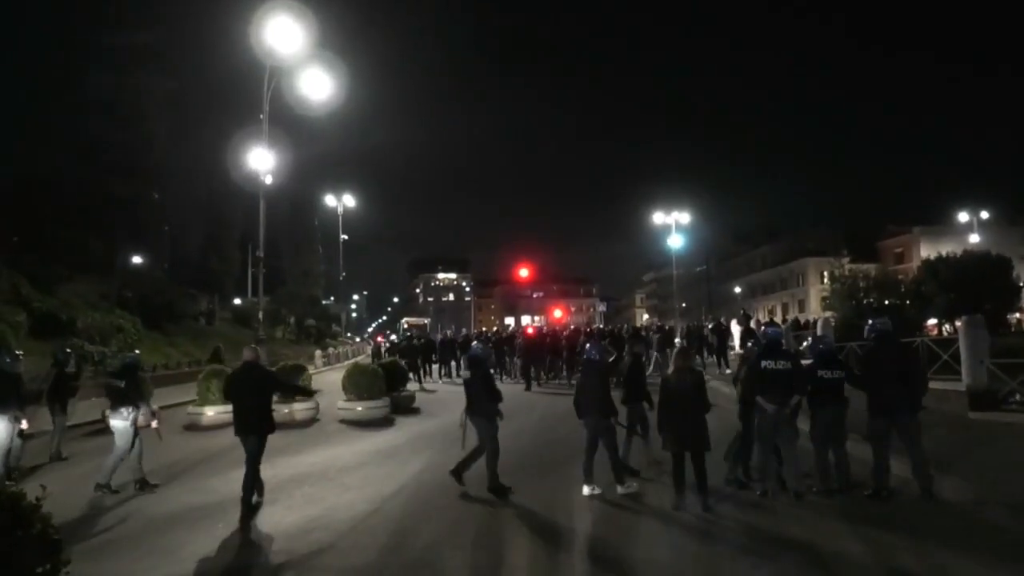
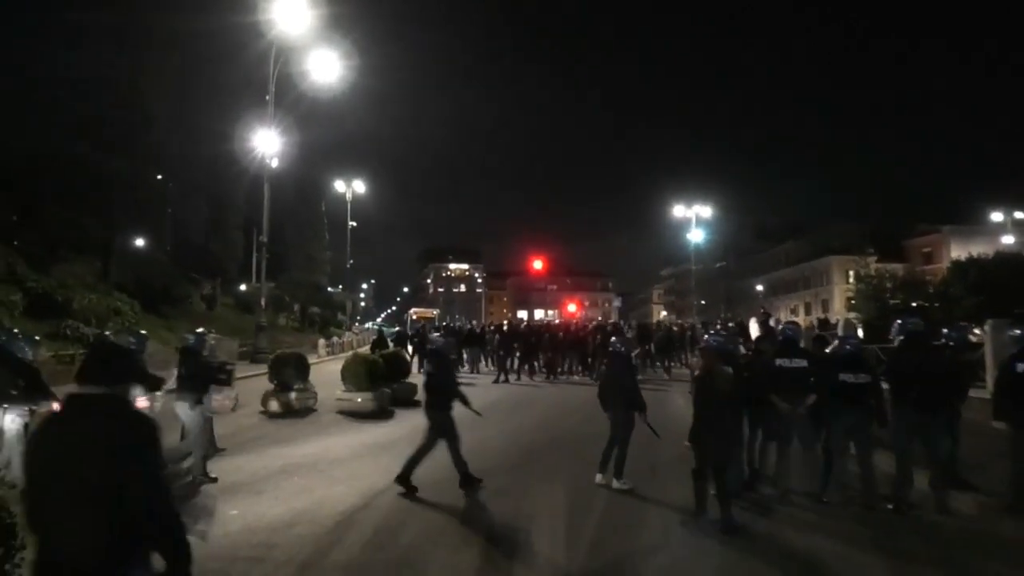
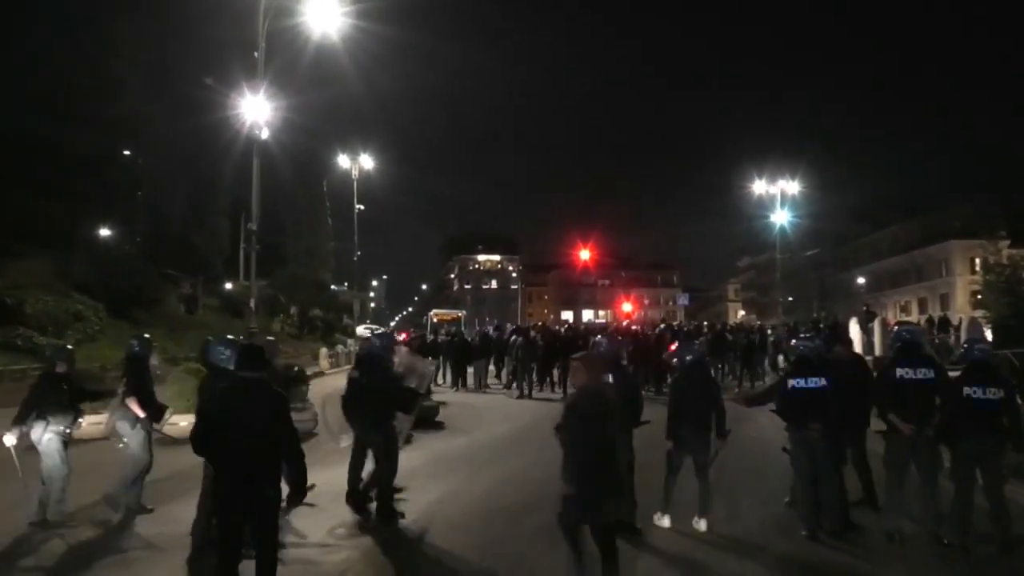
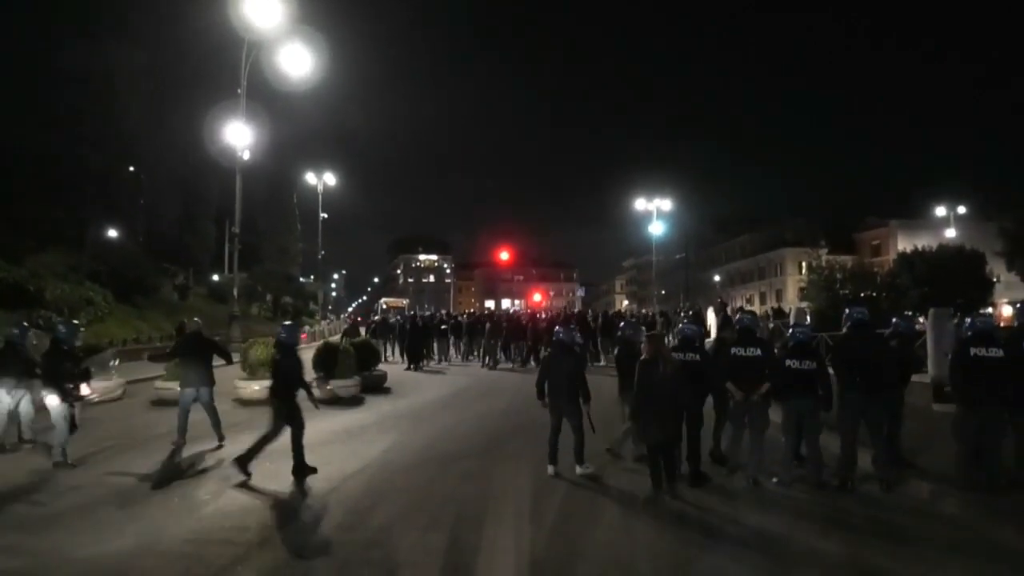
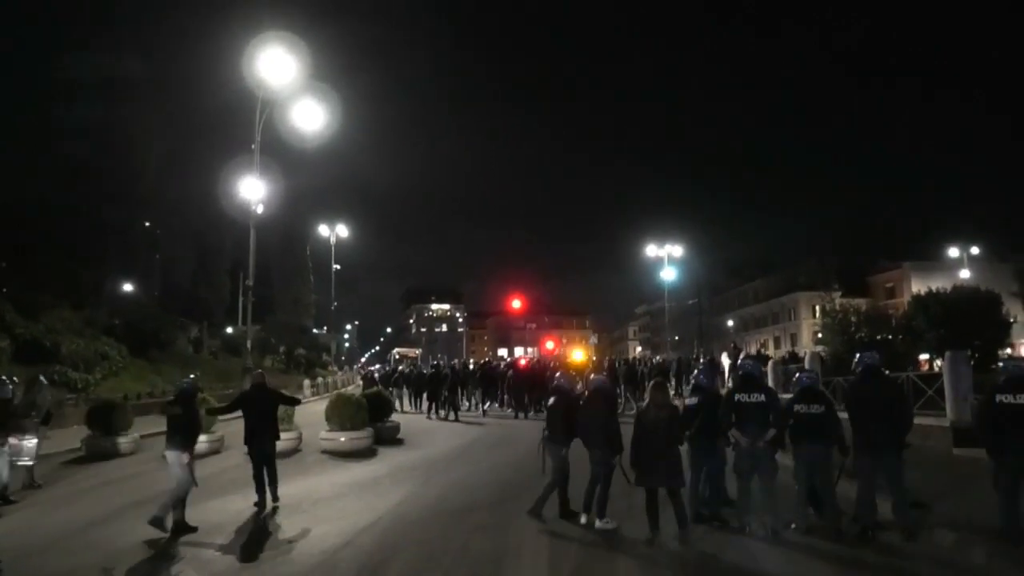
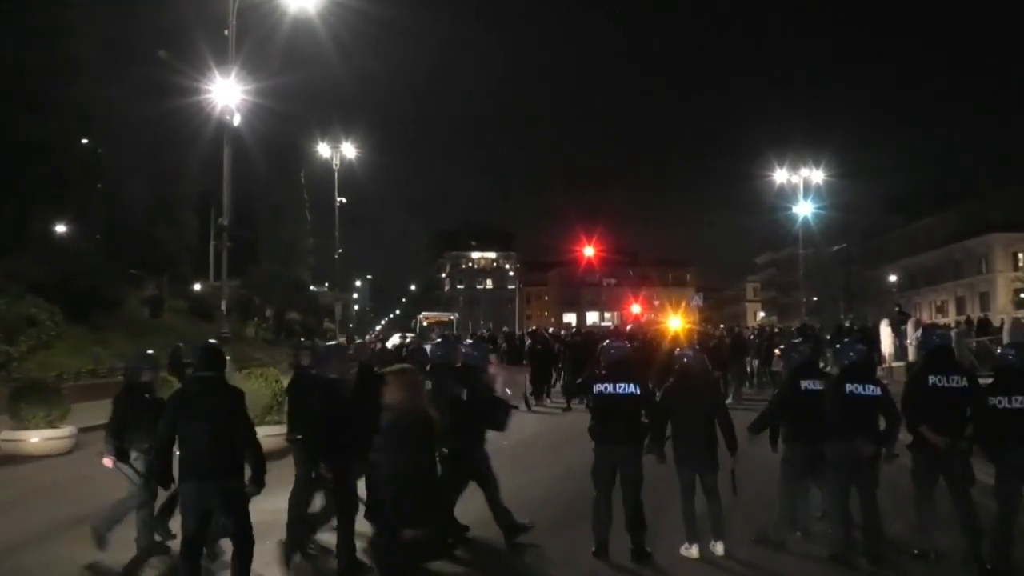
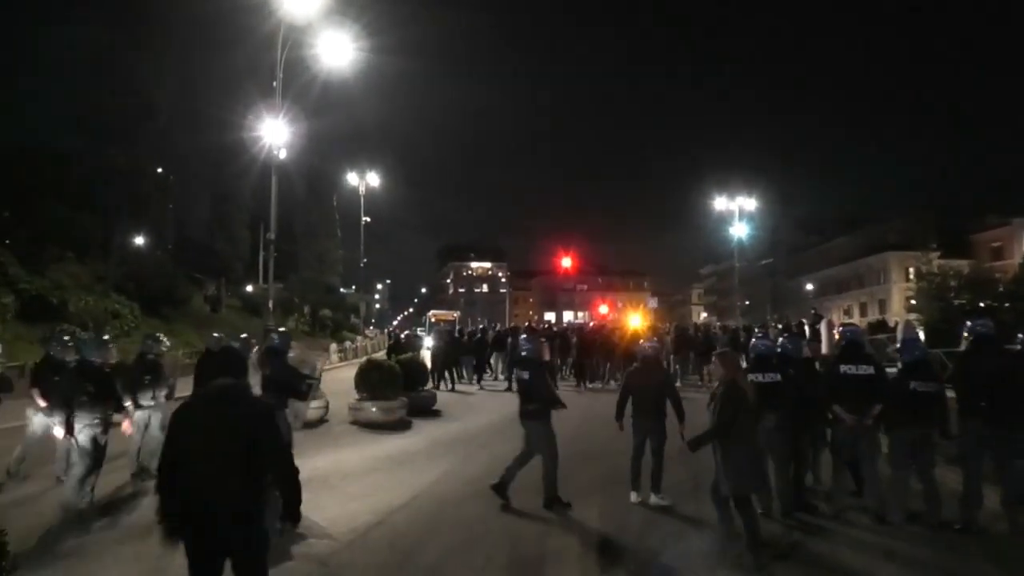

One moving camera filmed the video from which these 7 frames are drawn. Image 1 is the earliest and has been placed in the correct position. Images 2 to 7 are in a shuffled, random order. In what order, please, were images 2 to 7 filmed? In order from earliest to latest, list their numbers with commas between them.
5, 4, 2, 7, 3, 6
